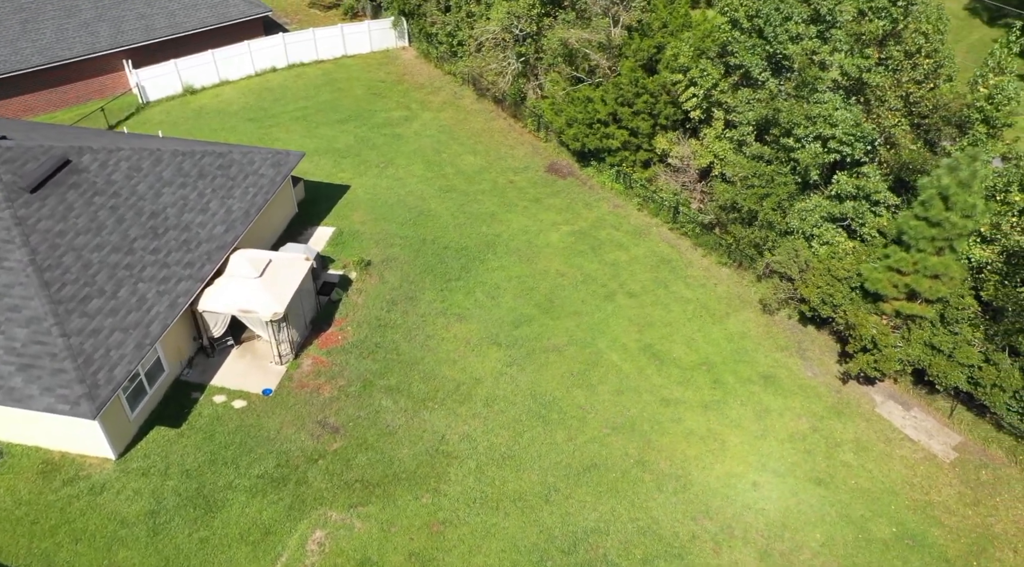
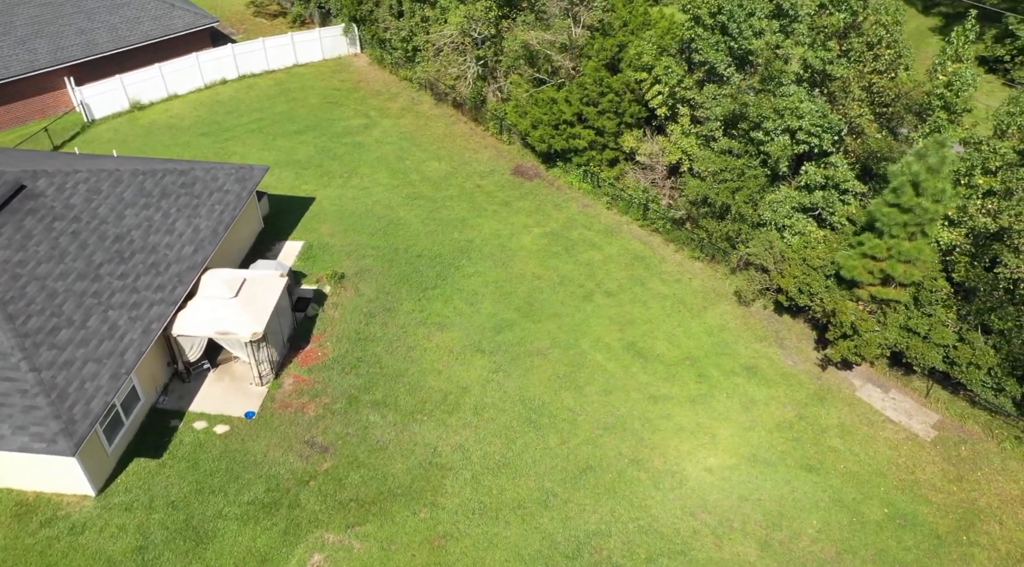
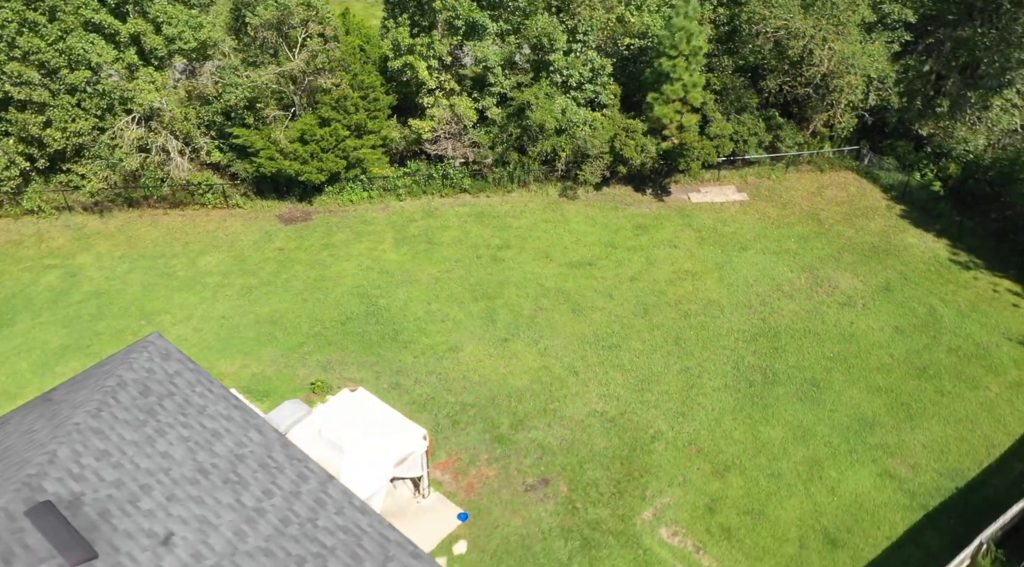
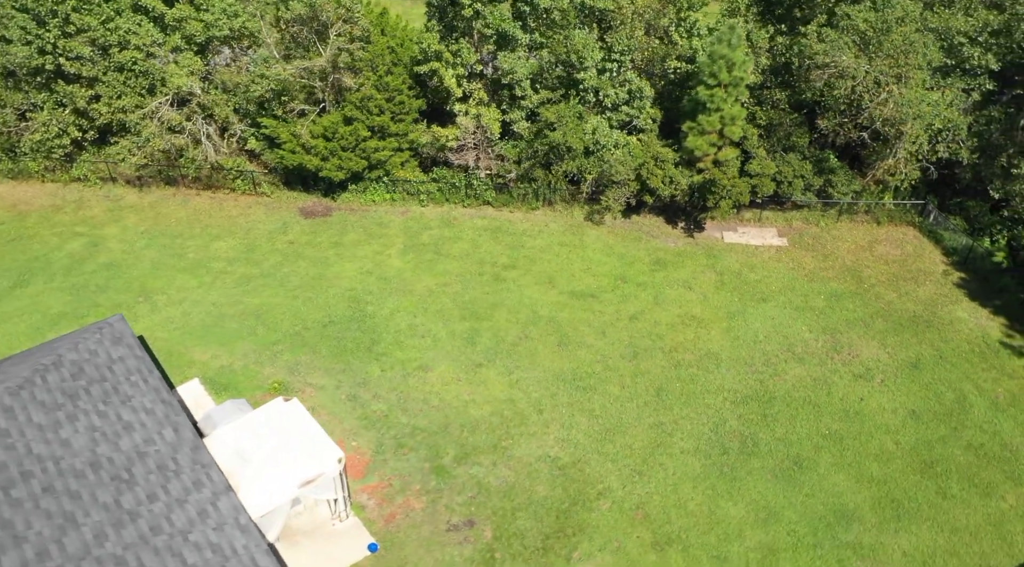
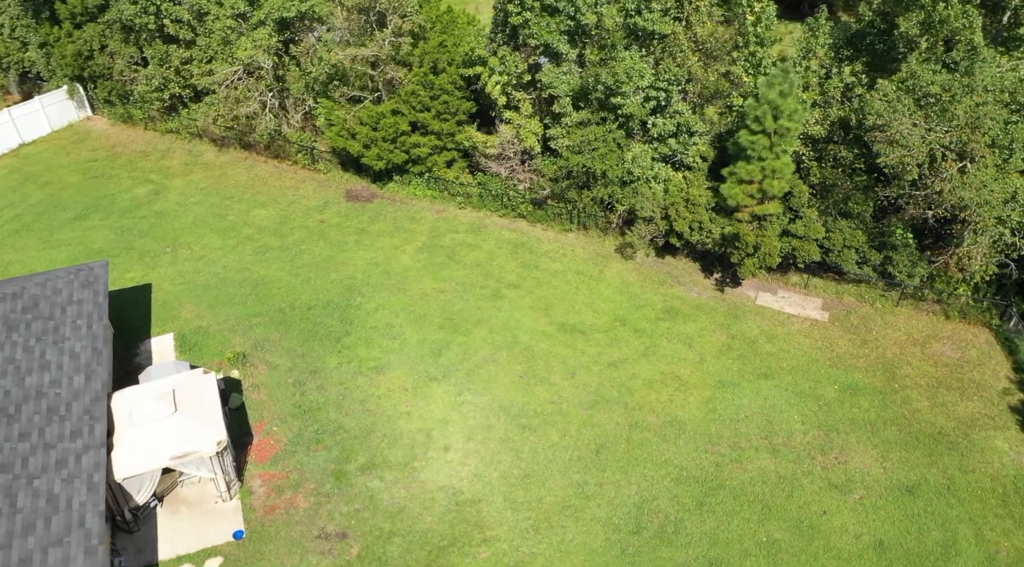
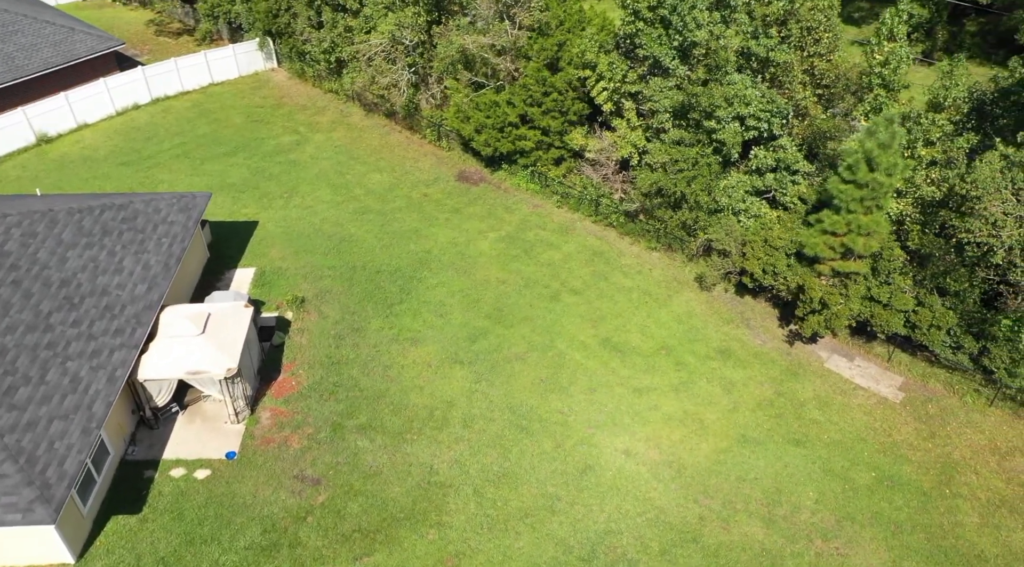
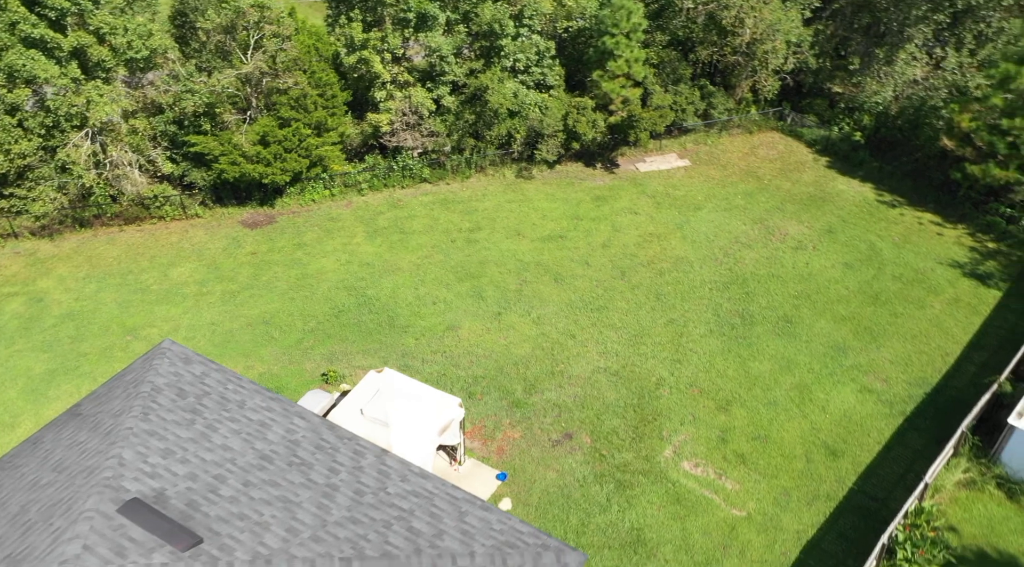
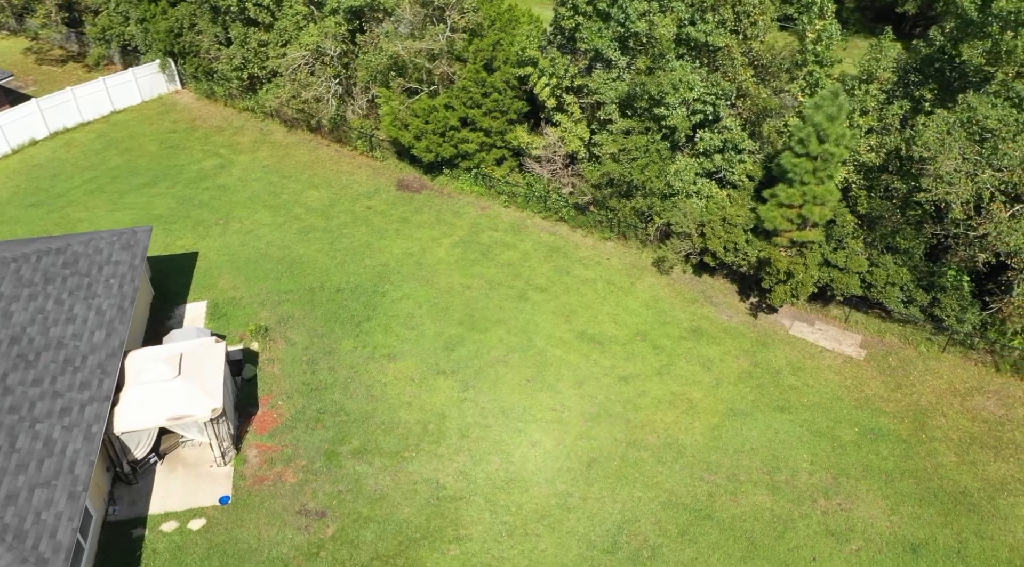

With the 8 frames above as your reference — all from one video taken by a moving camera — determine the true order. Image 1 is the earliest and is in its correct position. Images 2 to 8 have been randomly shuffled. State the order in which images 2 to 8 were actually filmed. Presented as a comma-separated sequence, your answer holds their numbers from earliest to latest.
2, 6, 8, 5, 4, 3, 7
